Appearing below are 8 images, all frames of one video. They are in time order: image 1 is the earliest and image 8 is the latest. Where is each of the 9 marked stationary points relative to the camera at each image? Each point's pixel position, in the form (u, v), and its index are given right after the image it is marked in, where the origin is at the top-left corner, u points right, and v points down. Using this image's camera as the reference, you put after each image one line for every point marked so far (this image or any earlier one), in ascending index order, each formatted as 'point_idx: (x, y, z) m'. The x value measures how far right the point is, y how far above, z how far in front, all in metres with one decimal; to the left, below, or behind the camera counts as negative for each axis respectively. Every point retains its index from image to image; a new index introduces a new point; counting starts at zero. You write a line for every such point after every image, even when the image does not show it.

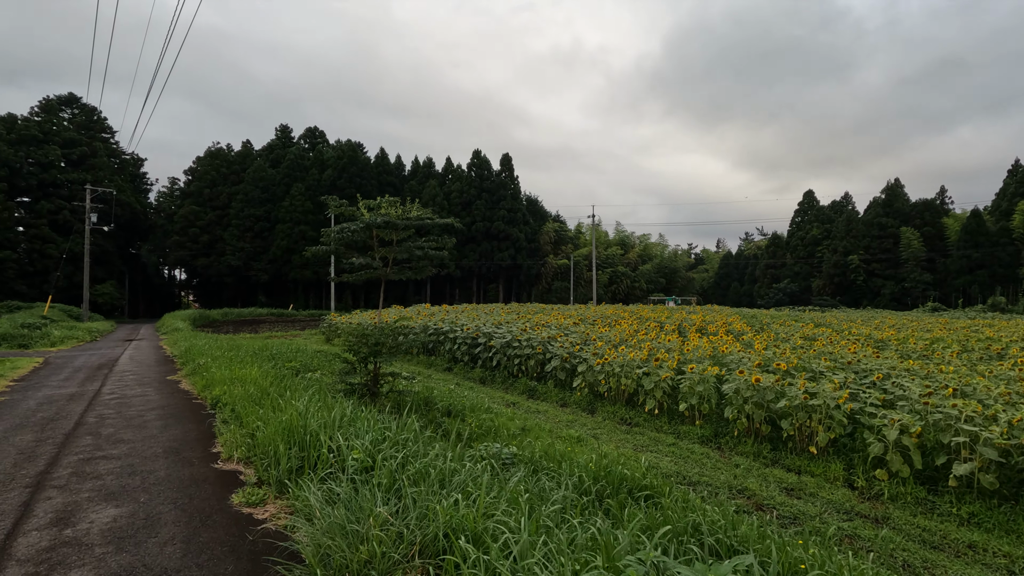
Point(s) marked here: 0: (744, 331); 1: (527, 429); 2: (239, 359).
0: (+4.8, -0.9, +11.0) m
1: (+0.2, -1.3, +5.0) m
2: (-3.0, -0.8, +6.1) m
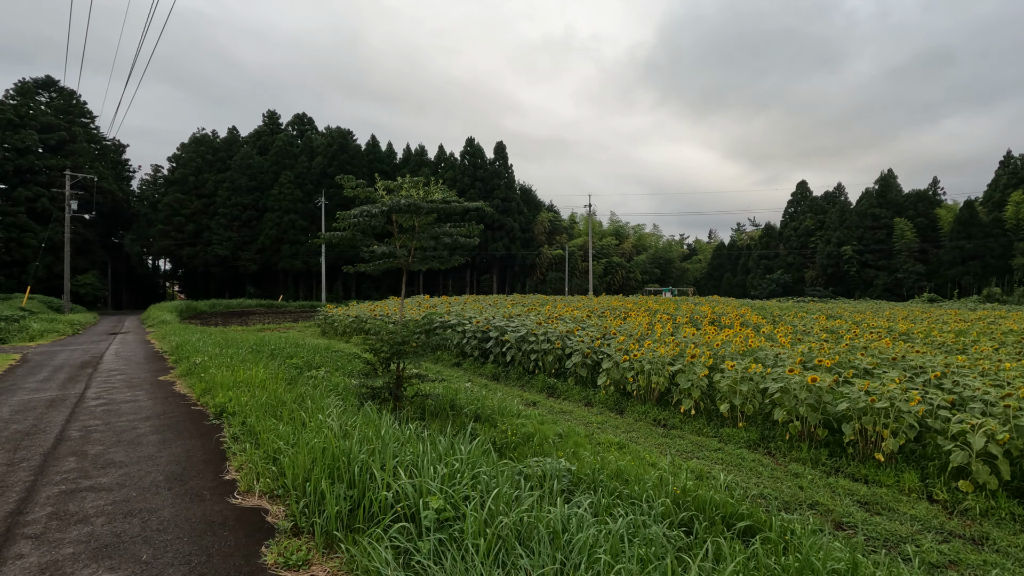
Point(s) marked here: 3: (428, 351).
0: (+4.9, -0.7, +10.6) m
1: (+0.5, -1.2, +4.5) m
2: (-2.8, -0.7, +5.5) m
3: (-0.6, -0.5, +4.1) m
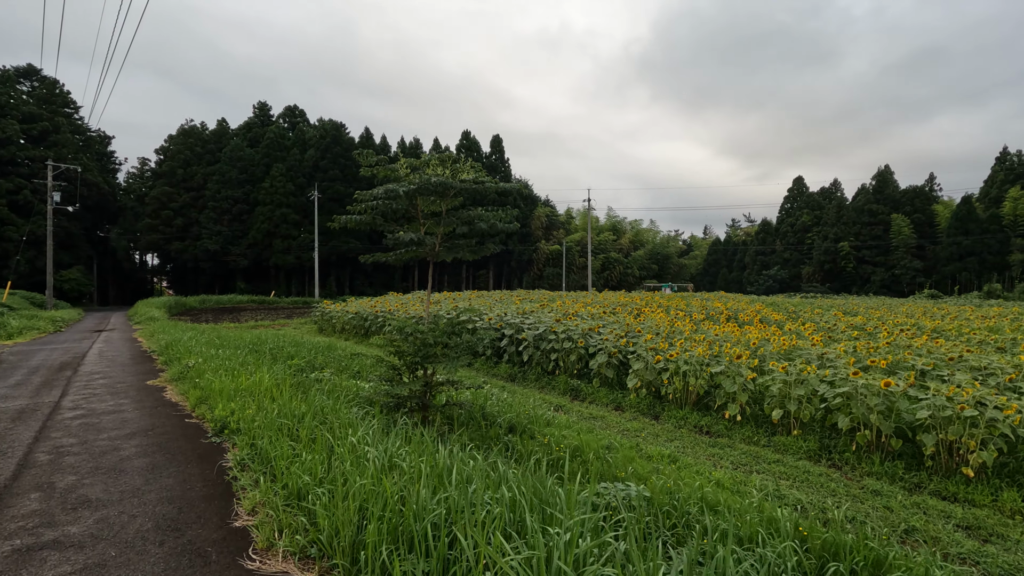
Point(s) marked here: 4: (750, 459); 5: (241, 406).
0: (+5.1, -0.6, +10.1) m
1: (+0.8, -1.2, +4.0) m
2: (-2.5, -0.6, +5.0) m
3: (-0.3, -0.4, +3.6) m
4: (+2.0, -1.4, +4.4) m
5: (-1.6, -0.7, +3.1) m
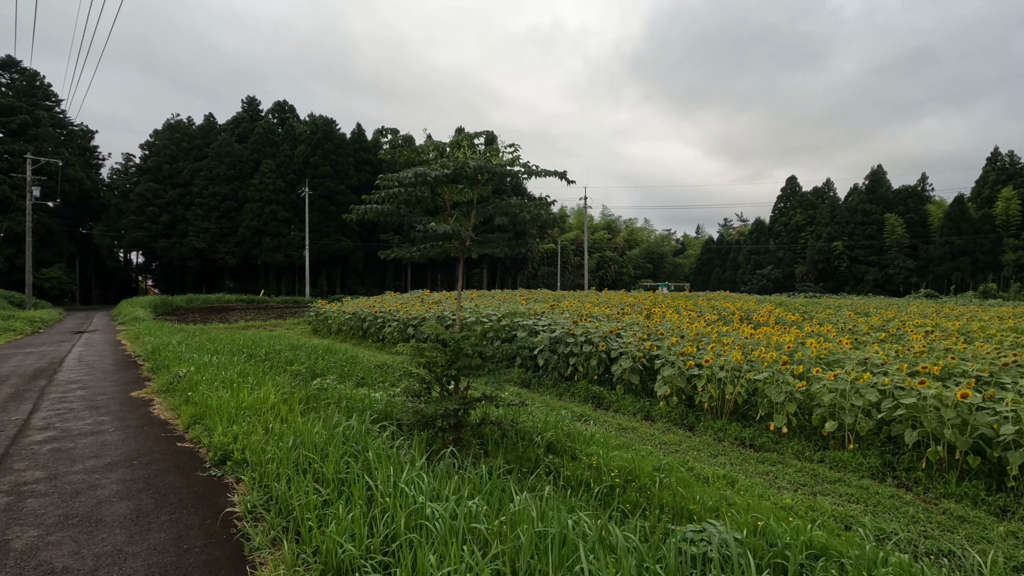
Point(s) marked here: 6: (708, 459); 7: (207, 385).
0: (+5.2, -0.6, +9.8) m
1: (+1.0, -1.2, +3.6) m
2: (-2.3, -0.6, +4.5) m
3: (-0.1, -0.4, +3.1) m
4: (+2.2, -1.4, +4.0) m
5: (-1.3, -0.7, +2.6) m
6: (+1.5, -1.3, +4.2) m
7: (-2.1, -0.7, +3.7) m
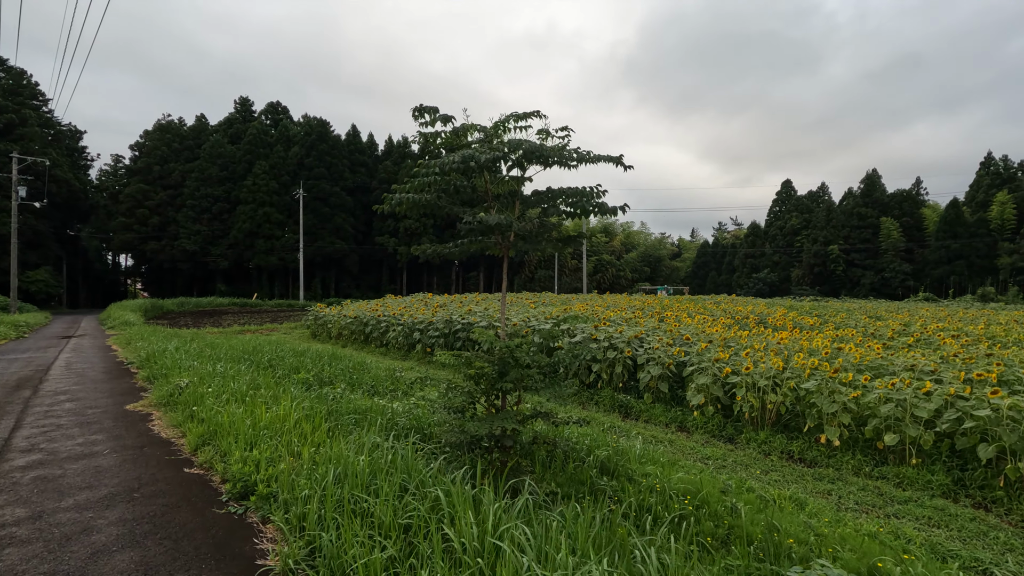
0: (+5.4, -0.7, +9.5) m
1: (+1.3, -1.2, +3.2) m
2: (-2.0, -0.7, +4.0) m
3: (+0.2, -0.4, +2.8) m
4: (+2.5, -1.4, +3.6) m
5: (-1.0, -0.7, +2.2) m
6: (+1.8, -1.3, +3.8) m
7: (-1.8, -0.7, +3.3) m
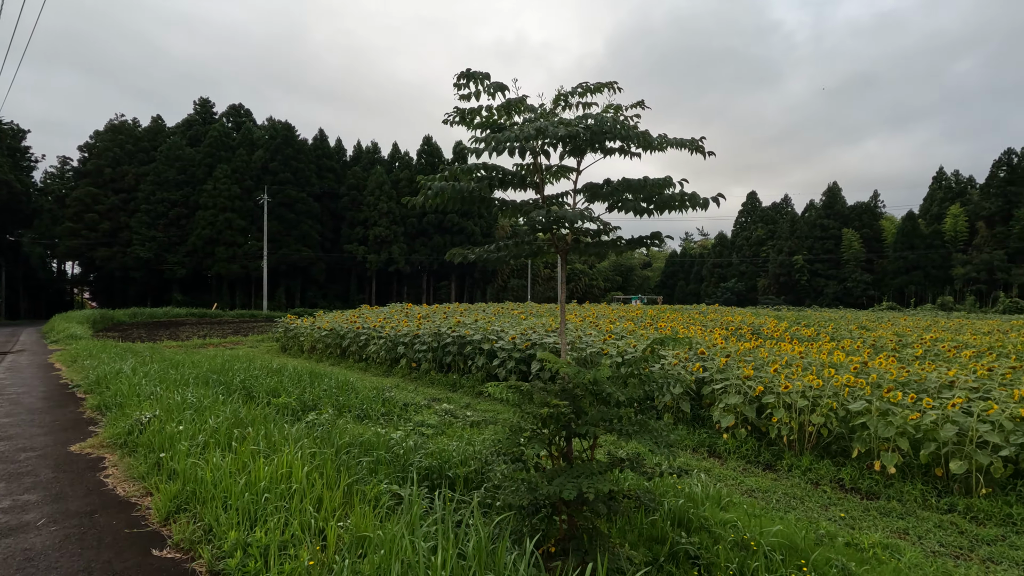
0: (+5.3, -0.8, +9.2) m
1: (+1.5, -1.3, +2.7) m
2: (-1.8, -0.7, +3.4) m
3: (+0.5, -0.5, +2.2) m
4: (+2.7, -1.5, +3.2) m
5: (-0.7, -0.7, +1.6) m
6: (+2.0, -1.4, +3.3) m
7: (-1.6, -0.7, +2.6) m
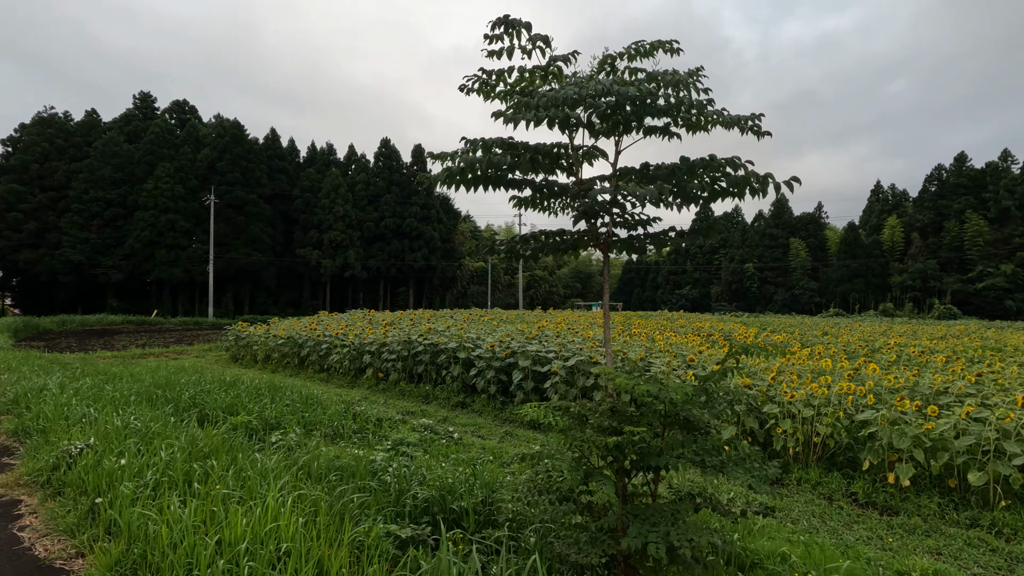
0: (+4.8, -0.9, +9.2) m
1: (+1.6, -1.3, +2.4) m
2: (-1.8, -0.7, +2.8) m
3: (+0.6, -0.5, +1.9) m
4: (+2.7, -1.5, +3.0) m
5: (-0.5, -0.7, +1.2) m
6: (+2.0, -1.4, +3.1) m
7: (-1.5, -0.7, +2.1) m
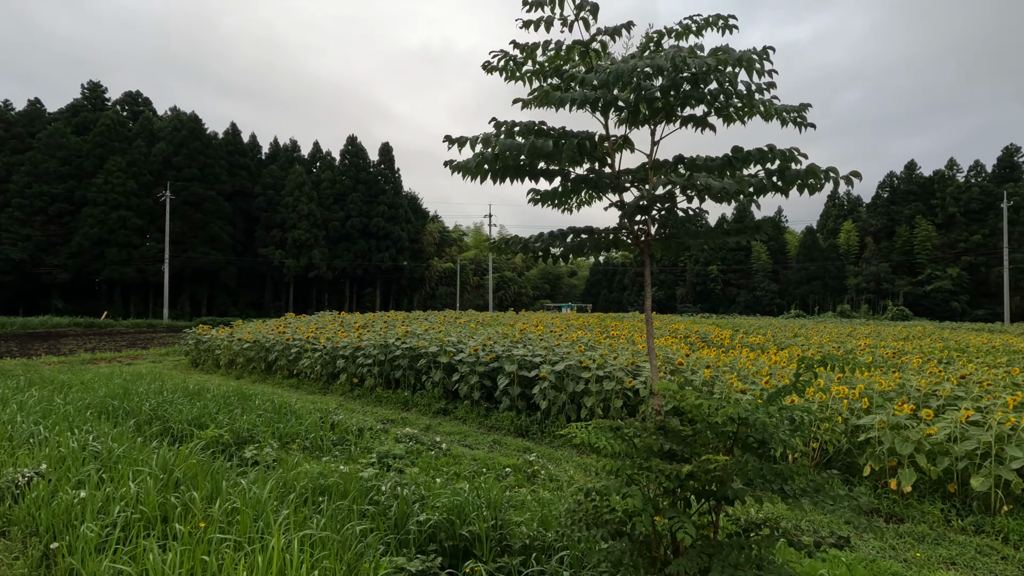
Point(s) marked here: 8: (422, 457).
0: (+4.4, -1.0, +9.3) m
1: (+1.7, -1.3, +2.3) m
2: (-1.7, -0.7, +2.5) m
3: (+0.7, -0.5, +1.7) m
4: (+2.8, -1.5, +3.0) m
5: (-0.4, -0.7, +0.9) m
6: (+2.1, -1.4, +3.0) m
7: (-1.4, -0.7, +1.7) m
8: (-0.7, -1.3, +4.1) m
